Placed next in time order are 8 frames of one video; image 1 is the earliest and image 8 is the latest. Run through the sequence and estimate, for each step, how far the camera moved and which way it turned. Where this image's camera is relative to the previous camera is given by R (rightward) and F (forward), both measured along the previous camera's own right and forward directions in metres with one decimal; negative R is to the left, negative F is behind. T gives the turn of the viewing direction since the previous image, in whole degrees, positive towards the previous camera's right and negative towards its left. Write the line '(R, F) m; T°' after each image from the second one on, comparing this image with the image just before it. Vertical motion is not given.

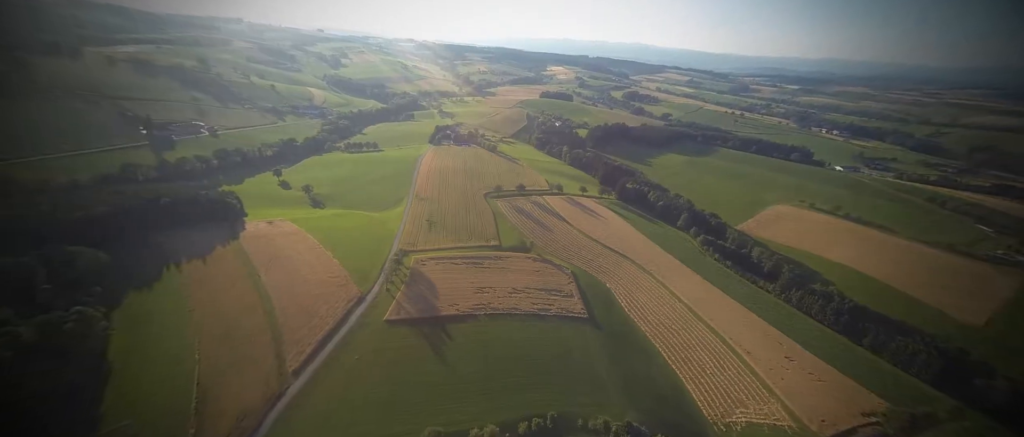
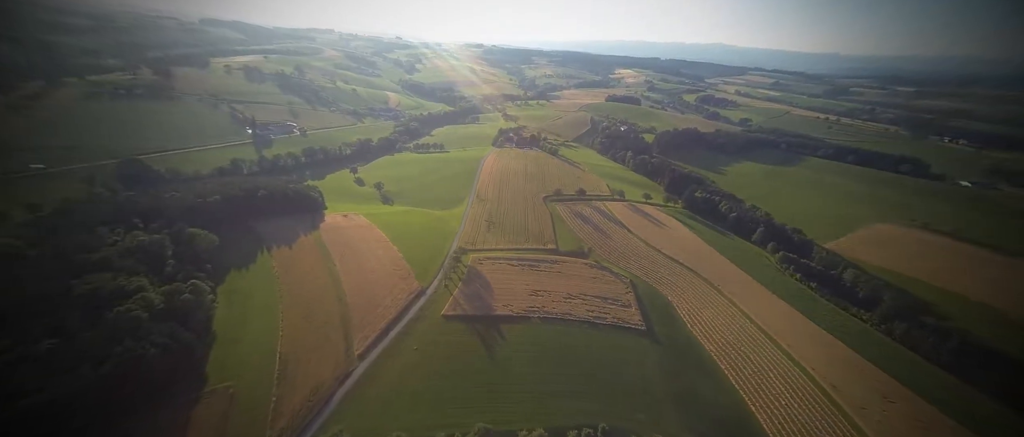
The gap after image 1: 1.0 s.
(+0.4, -0.1) m; -9°
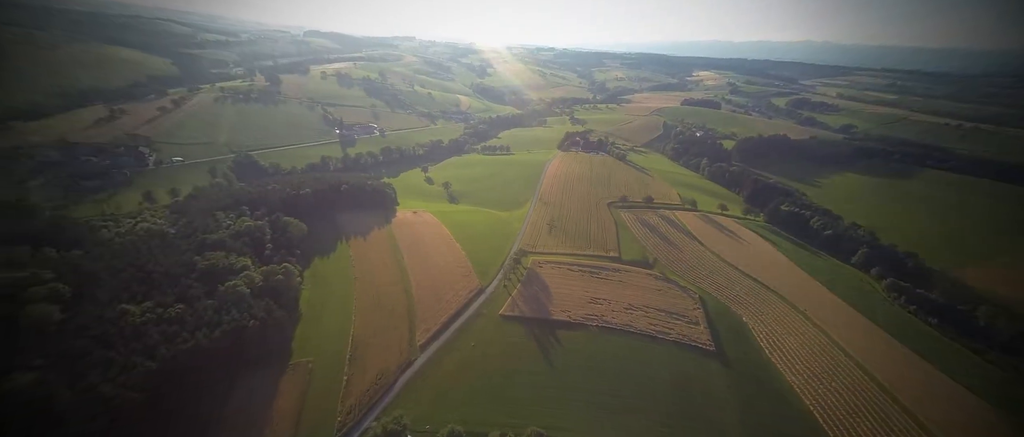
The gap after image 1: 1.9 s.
(+0.7, 0.0) m; -10°
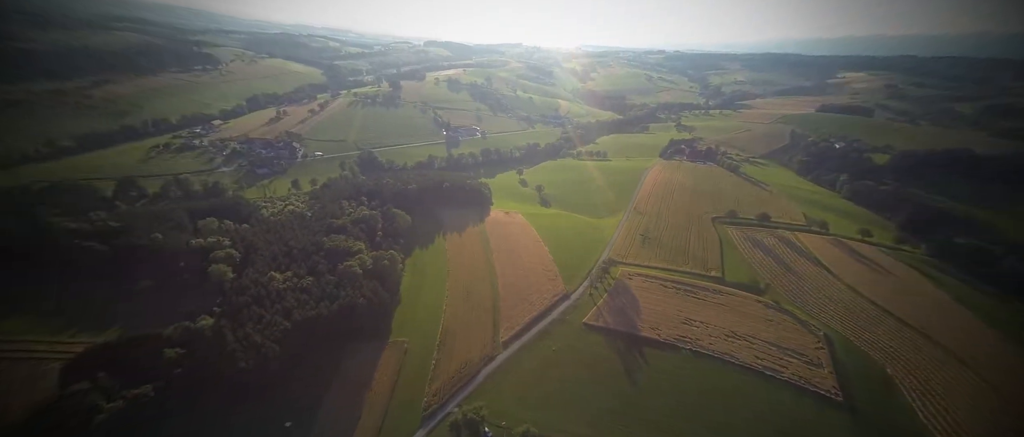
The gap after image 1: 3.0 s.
(+0.9, +0.2) m; -15°
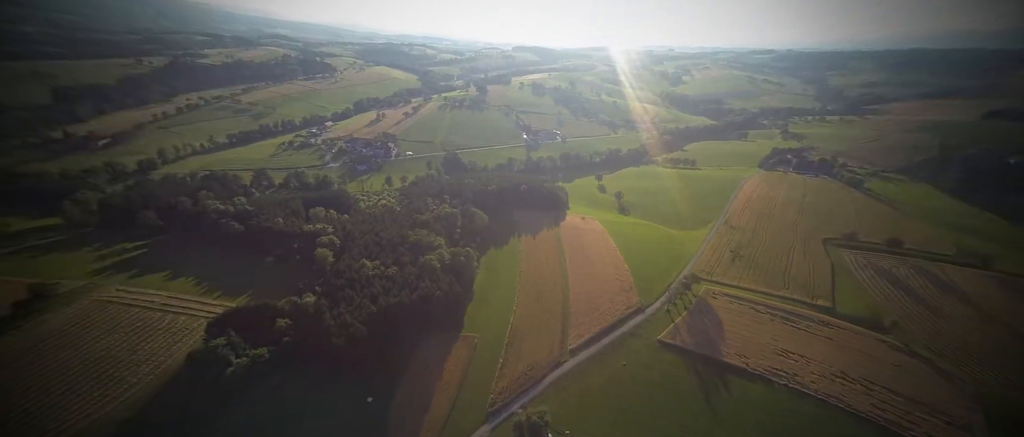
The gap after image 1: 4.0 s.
(+0.7, +0.1) m; -12°
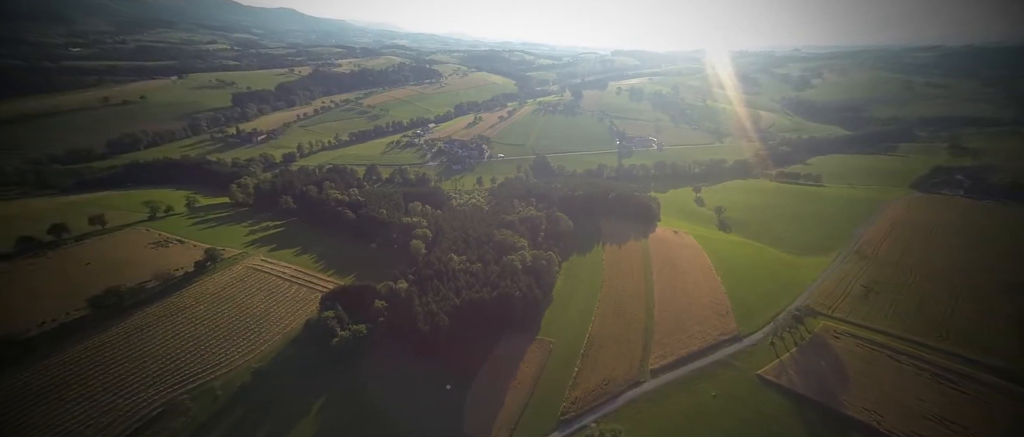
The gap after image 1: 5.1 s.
(+0.7, +0.2) m; -13°
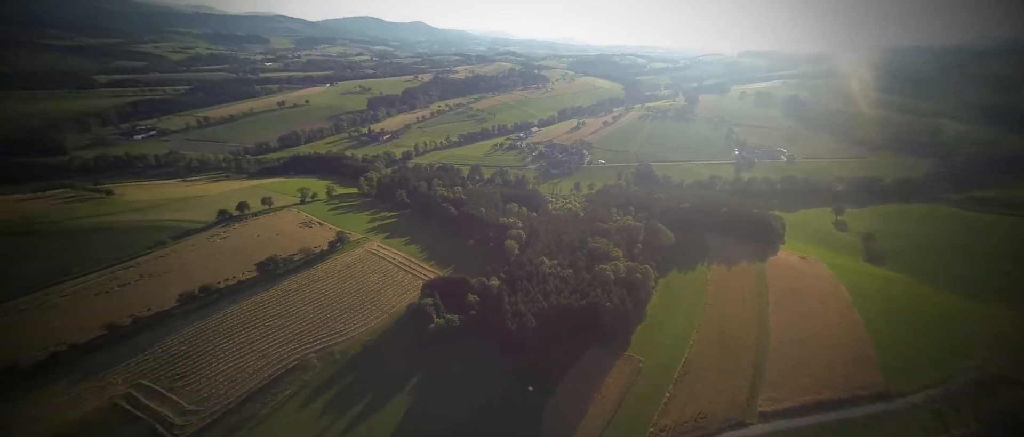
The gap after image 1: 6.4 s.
(+0.4, +0.2) m; -14°
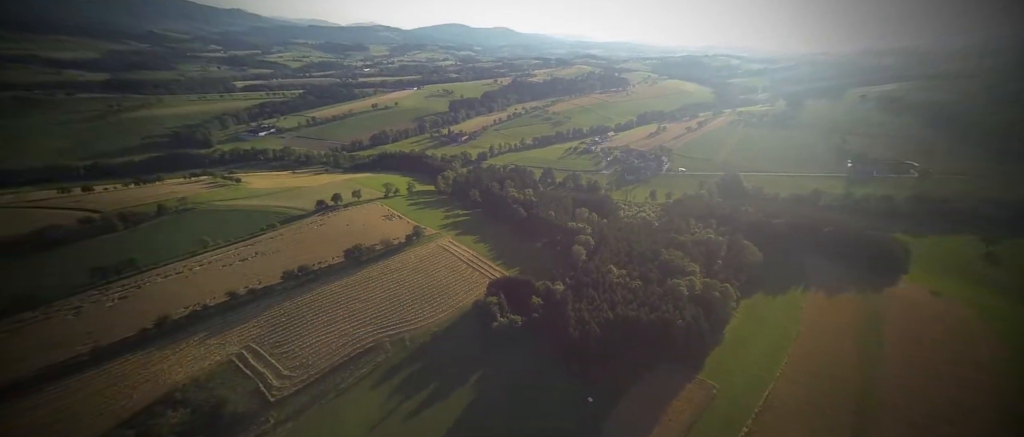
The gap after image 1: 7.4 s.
(+0.1, +0.2) m; -10°
